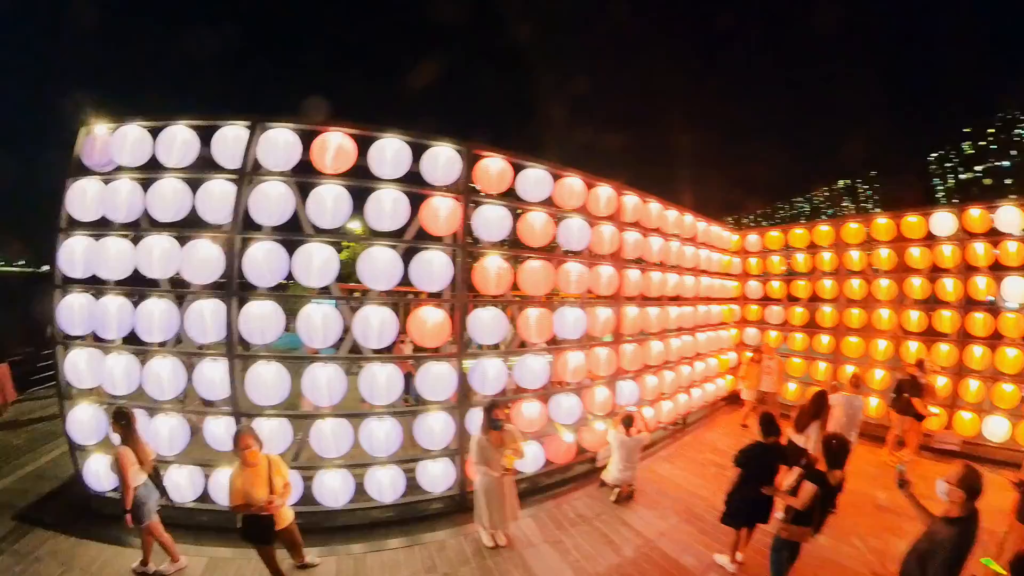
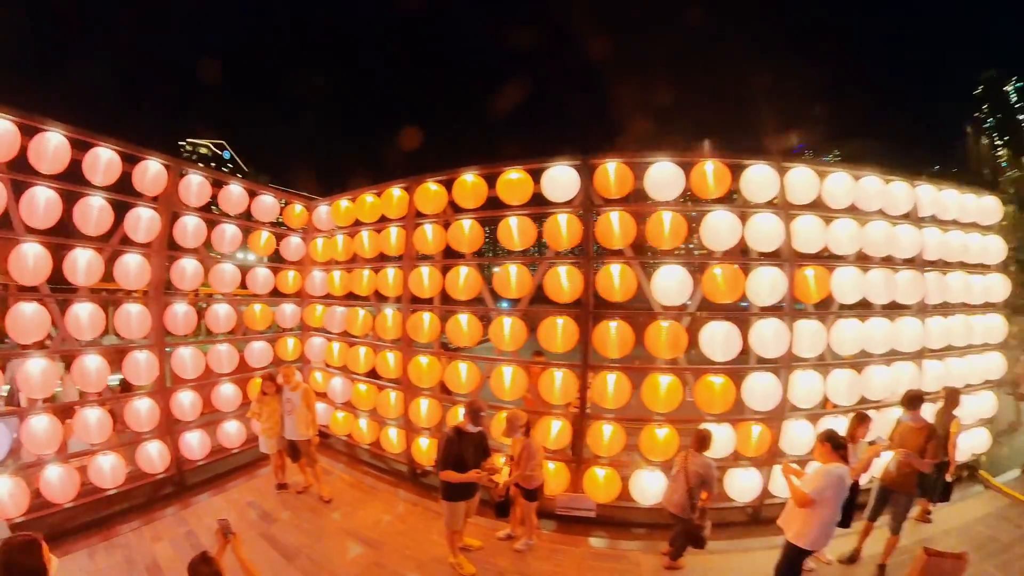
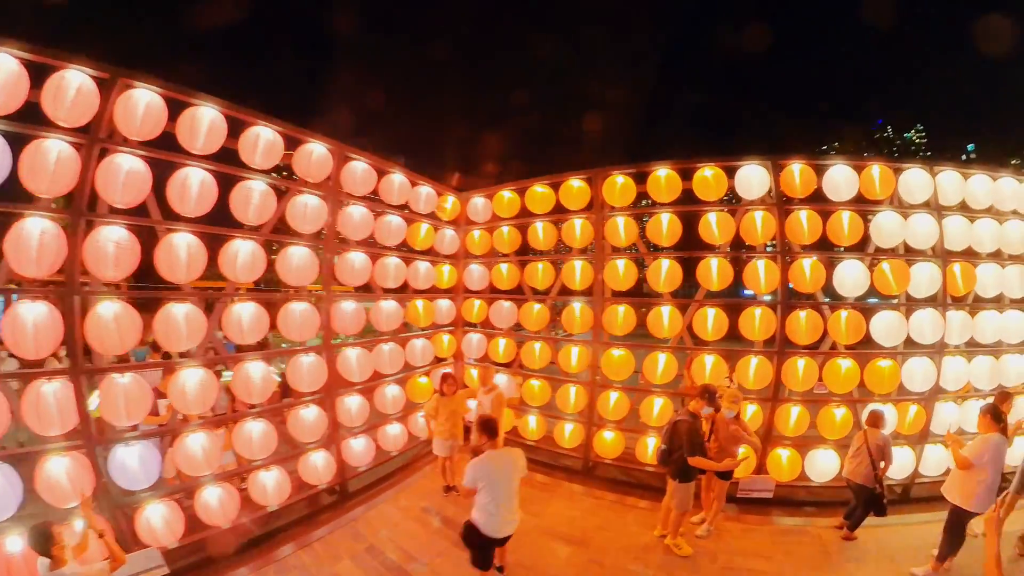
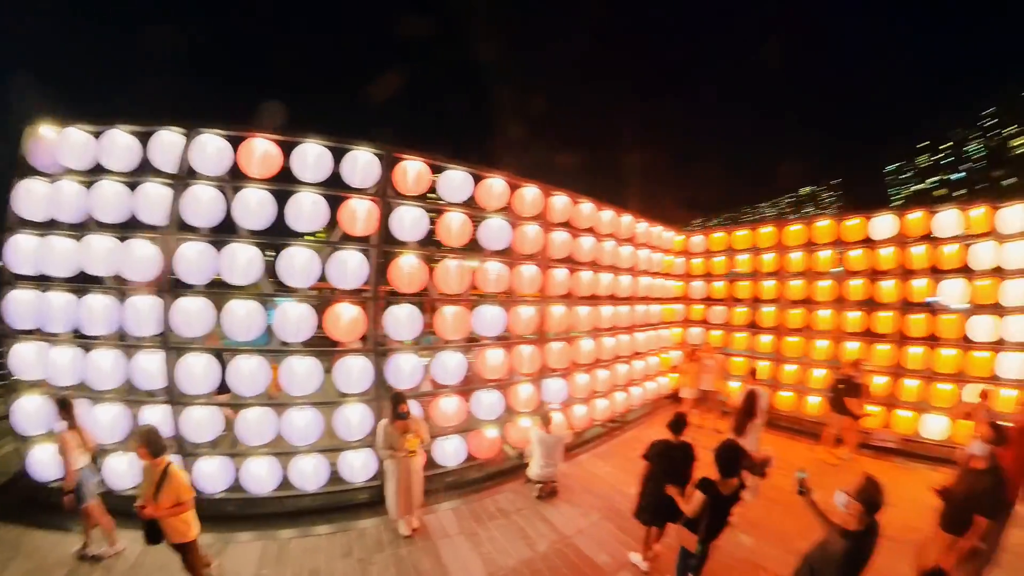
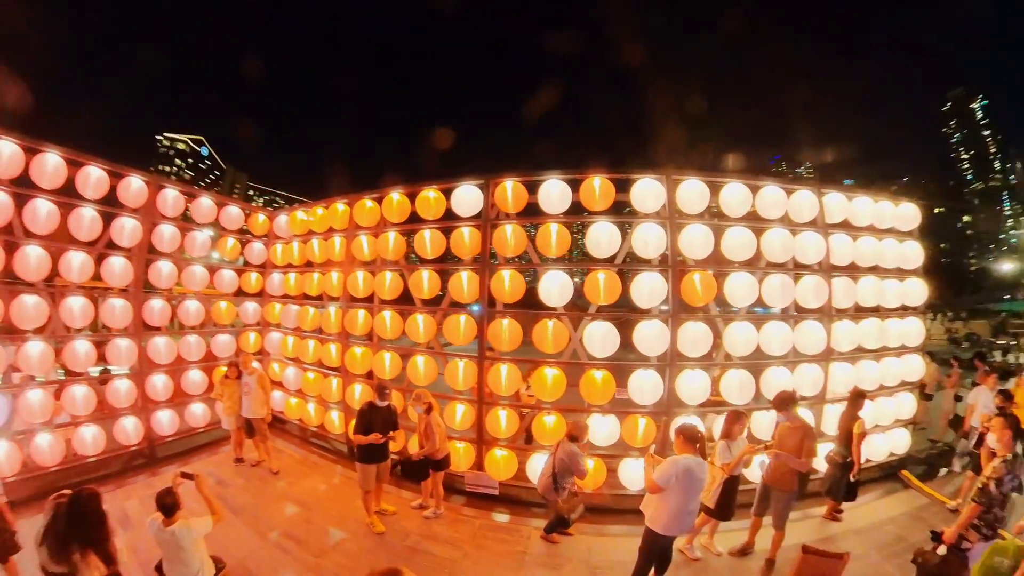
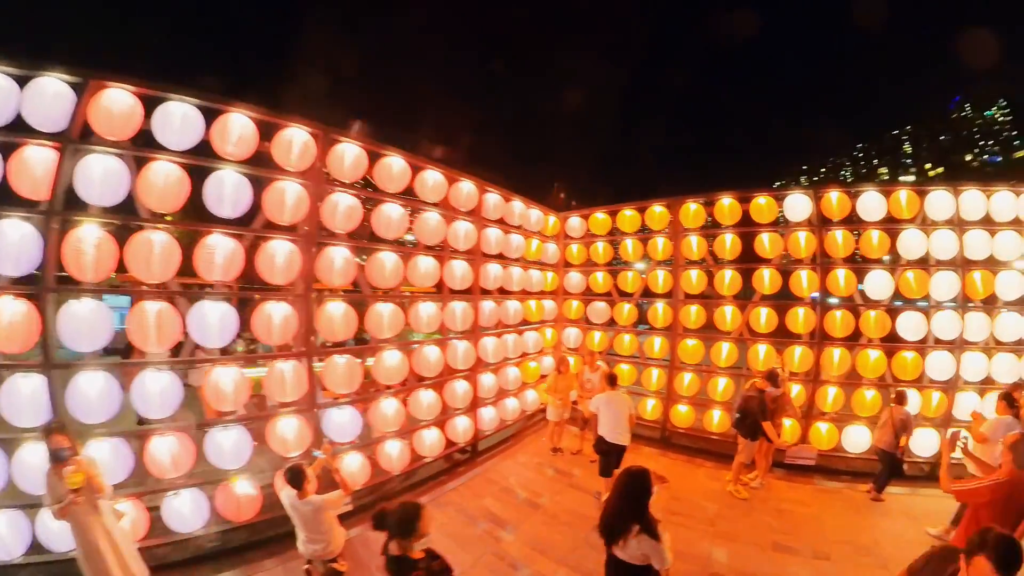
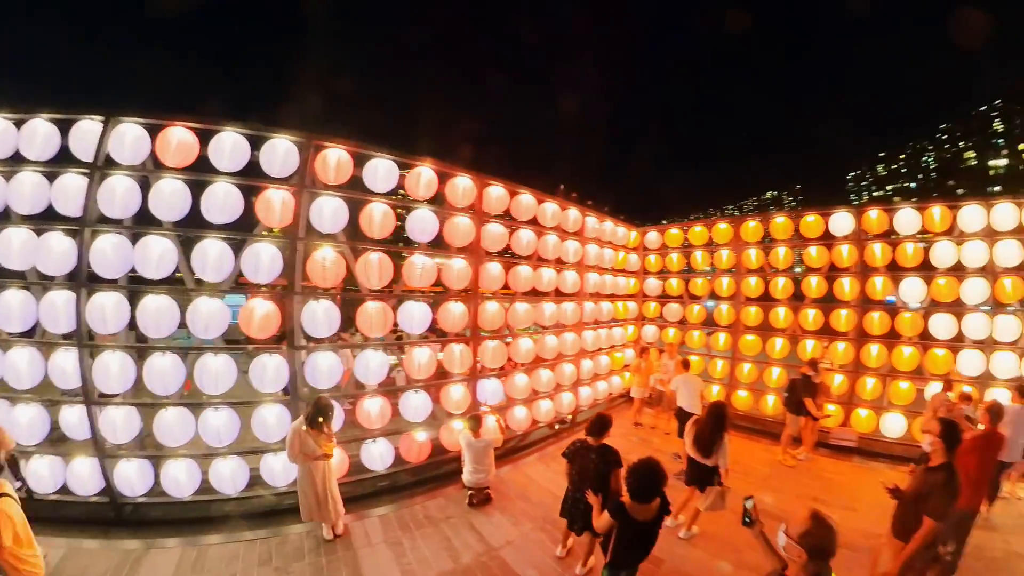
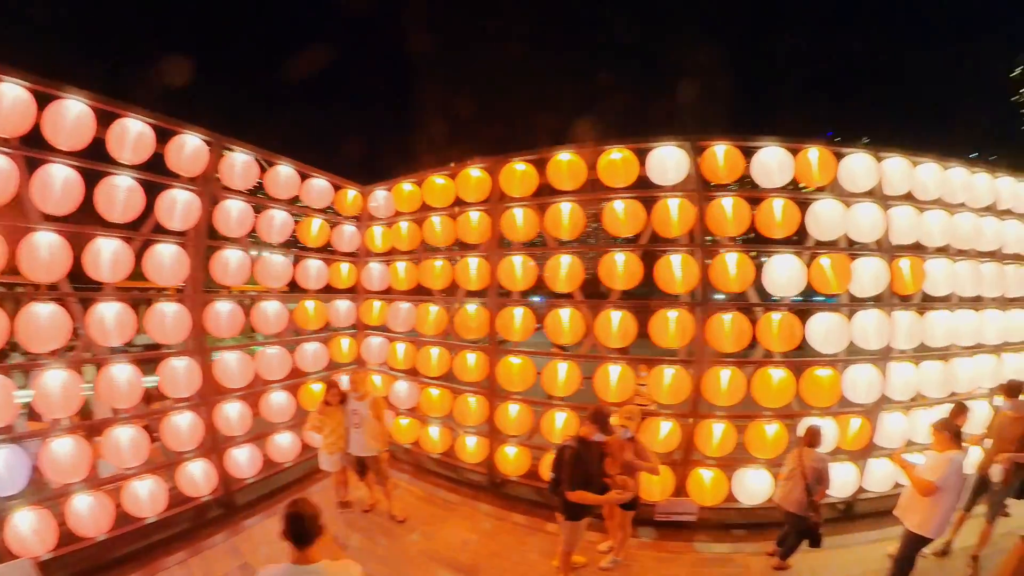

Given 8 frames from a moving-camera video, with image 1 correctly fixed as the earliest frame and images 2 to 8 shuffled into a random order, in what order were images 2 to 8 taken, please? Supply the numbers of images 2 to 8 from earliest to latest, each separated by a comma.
4, 7, 6, 3, 8, 2, 5
